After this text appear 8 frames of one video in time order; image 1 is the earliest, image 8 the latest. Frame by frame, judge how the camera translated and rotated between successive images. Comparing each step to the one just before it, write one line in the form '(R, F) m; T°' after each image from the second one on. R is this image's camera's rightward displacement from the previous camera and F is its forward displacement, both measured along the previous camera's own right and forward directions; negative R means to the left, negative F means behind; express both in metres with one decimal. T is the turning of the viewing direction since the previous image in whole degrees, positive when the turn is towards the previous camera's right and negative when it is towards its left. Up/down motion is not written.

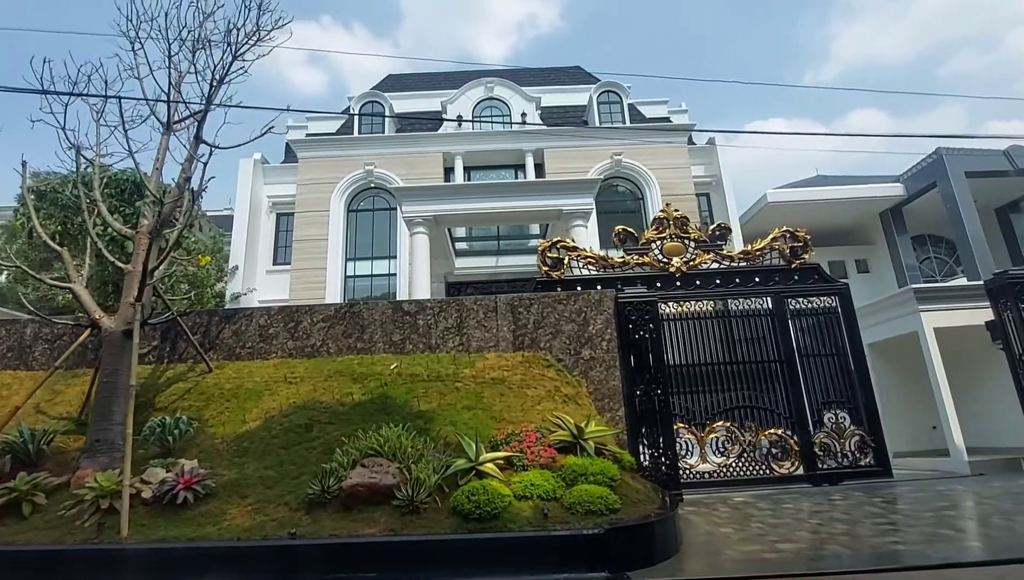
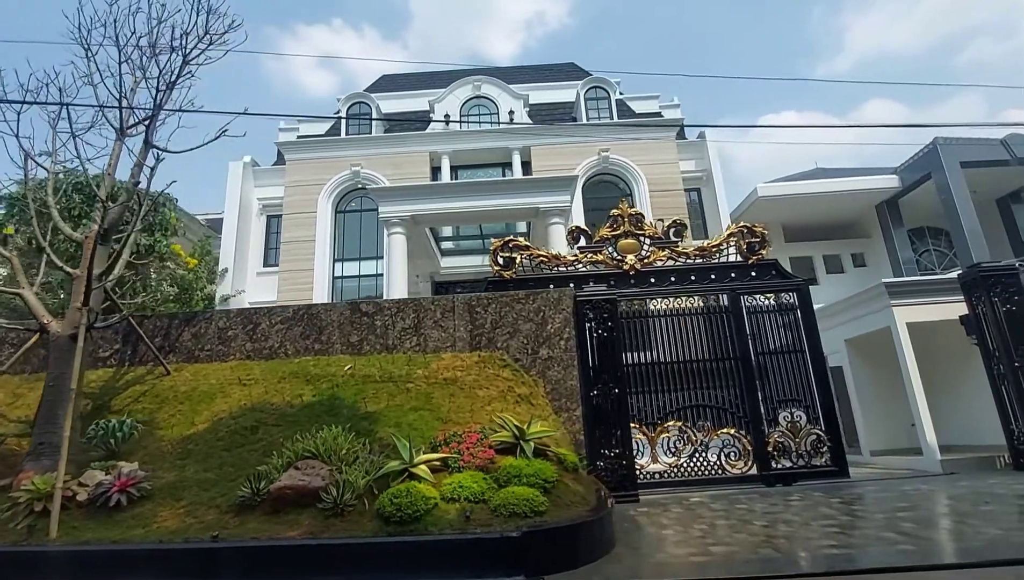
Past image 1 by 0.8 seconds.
(+0.6, 0.0) m; -2°
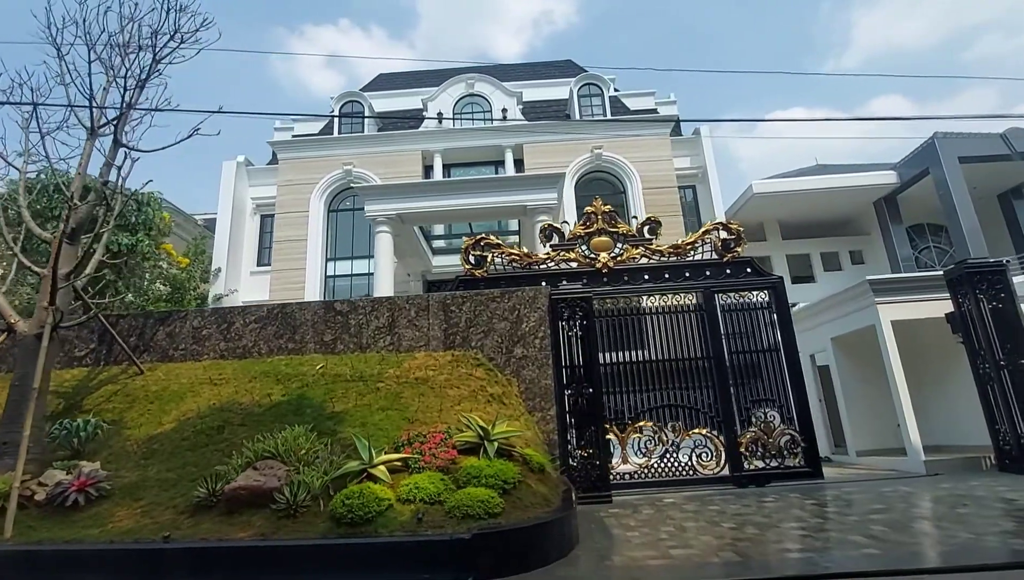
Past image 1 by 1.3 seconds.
(+0.4, +0.1) m; -1°
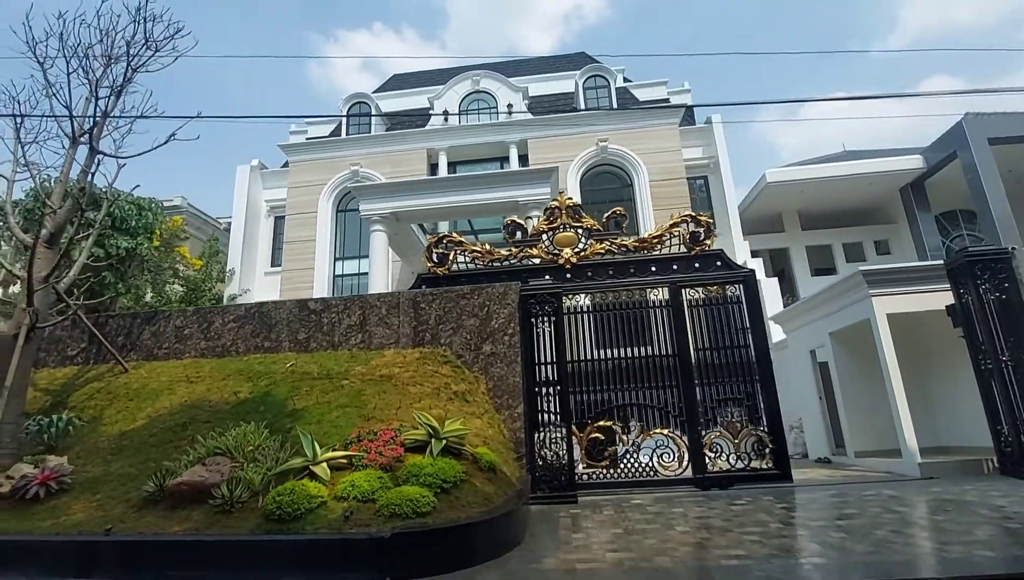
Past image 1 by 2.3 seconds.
(+0.7, +0.1) m; -4°
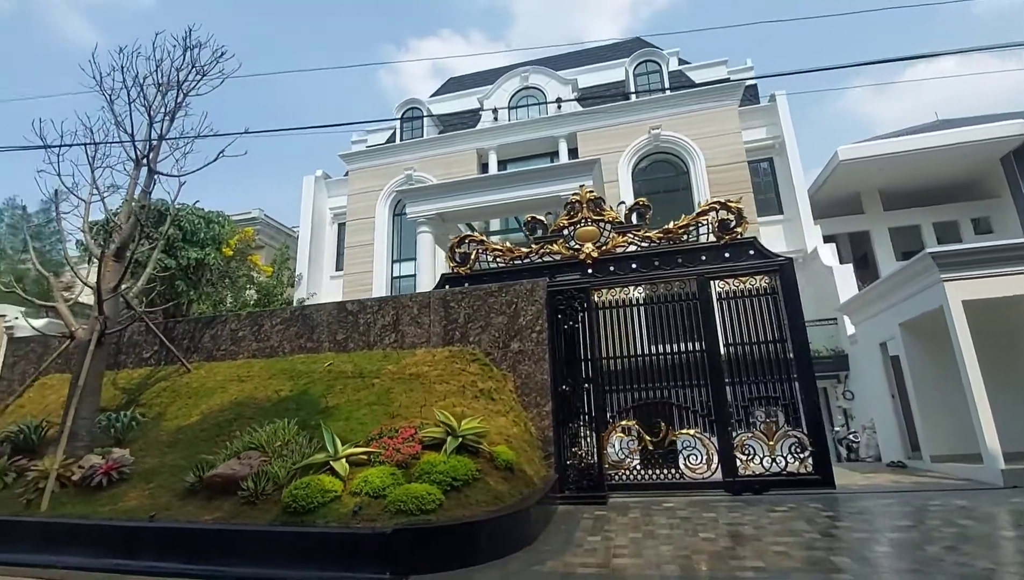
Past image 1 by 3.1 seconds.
(+0.5, +0.1) m; -8°
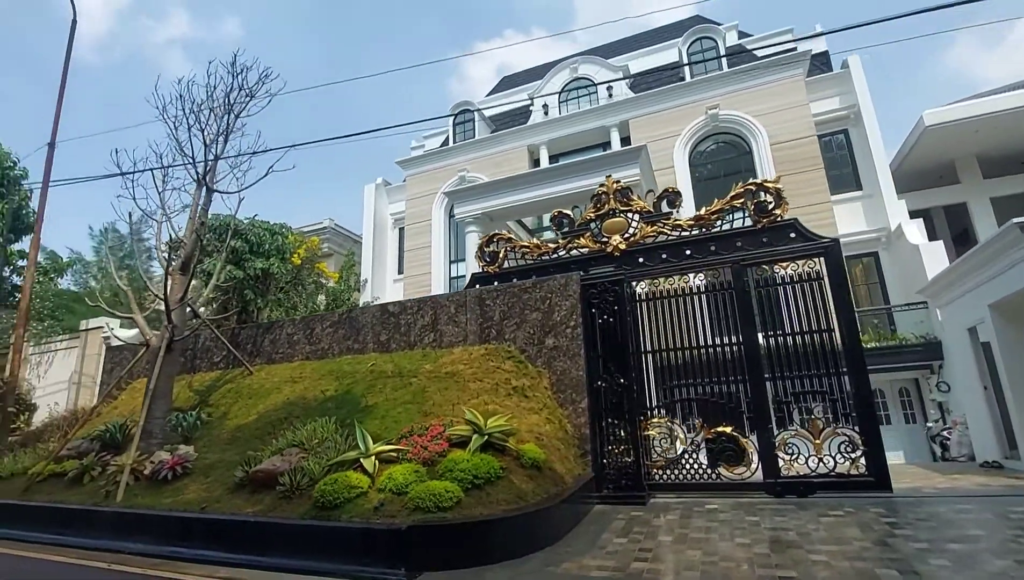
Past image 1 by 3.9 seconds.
(+0.4, +0.1) m; -8°
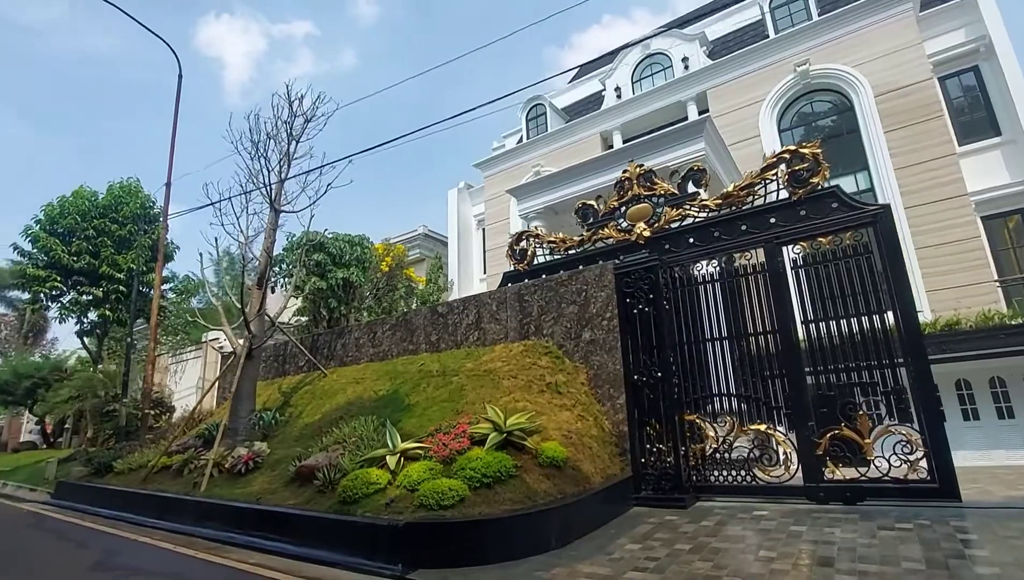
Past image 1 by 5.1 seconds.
(+0.8, +0.2) m; -13°
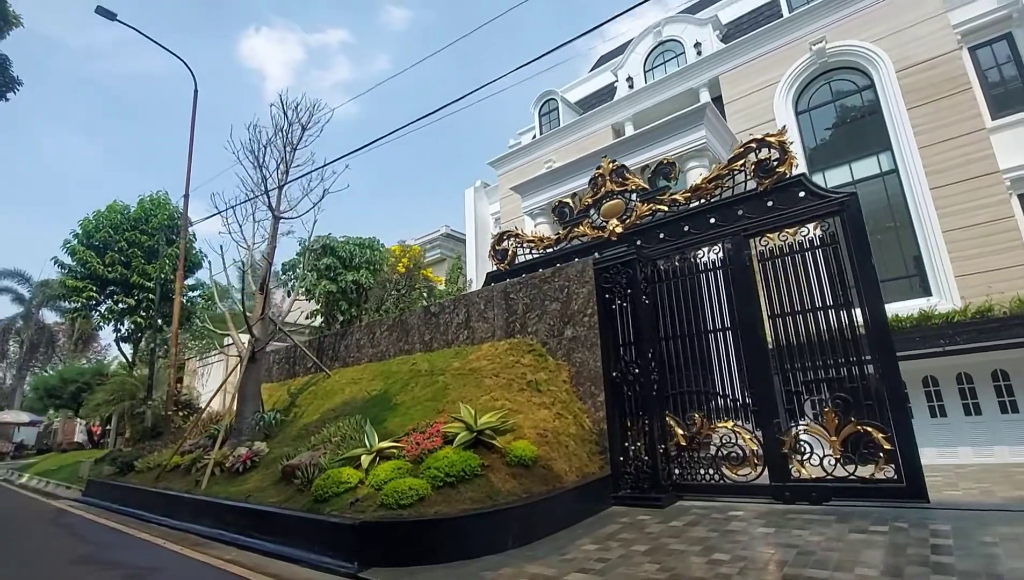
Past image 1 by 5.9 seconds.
(+0.6, +0.1) m; -4°
